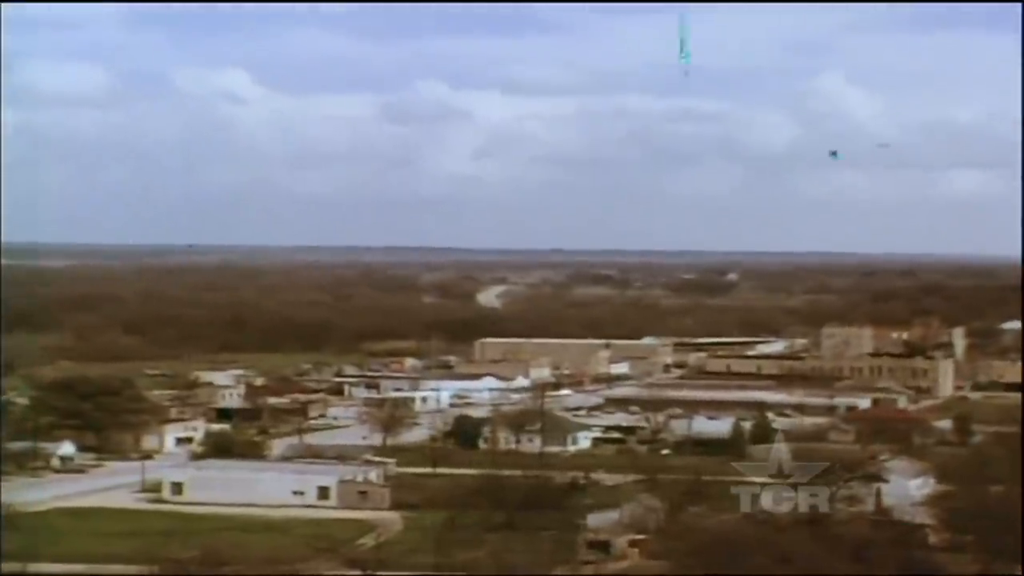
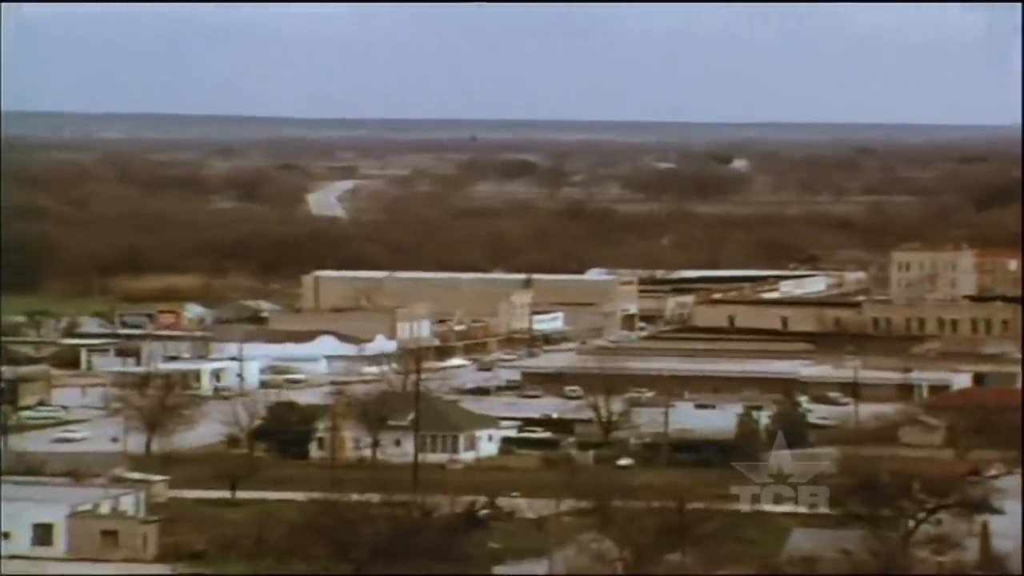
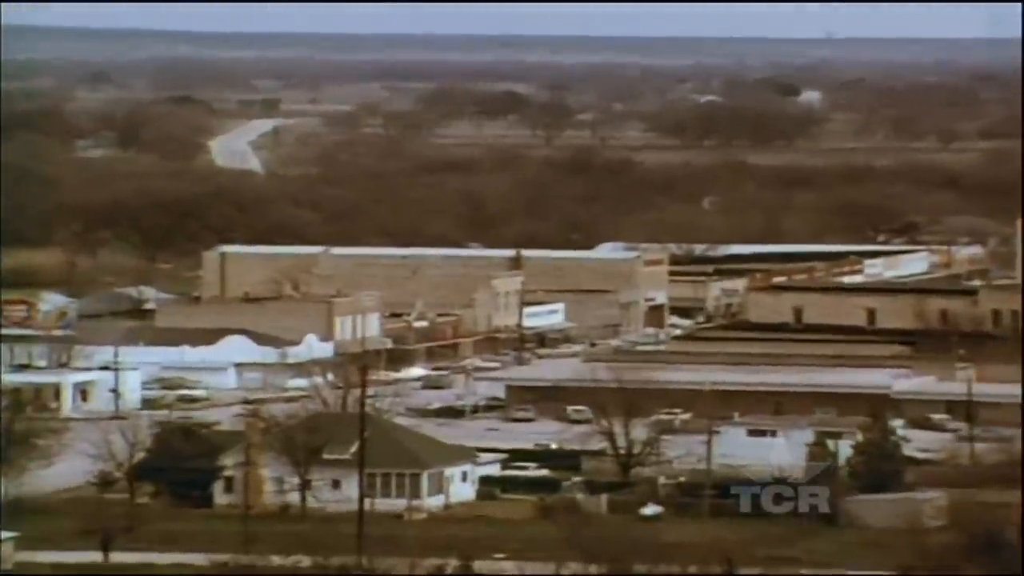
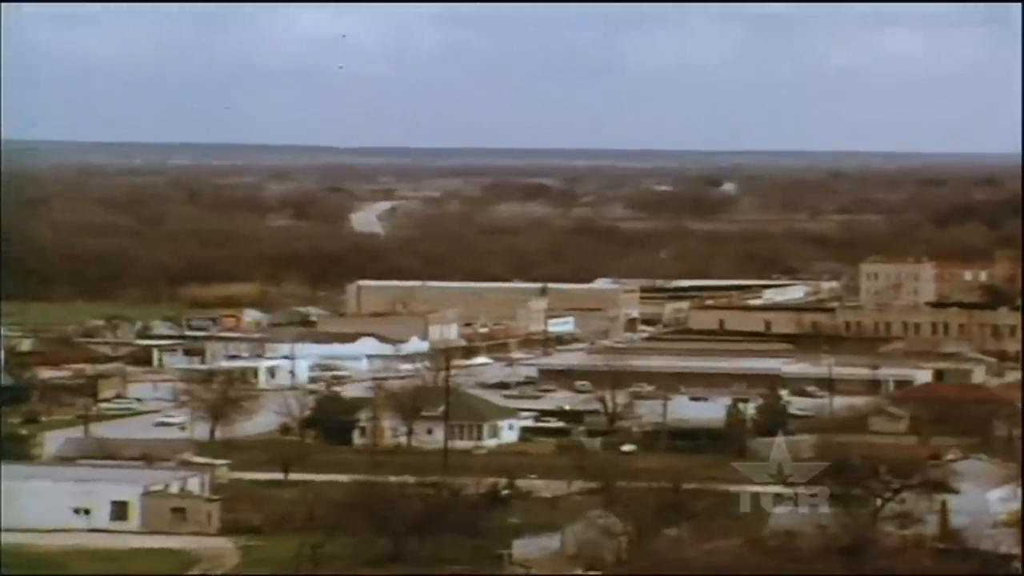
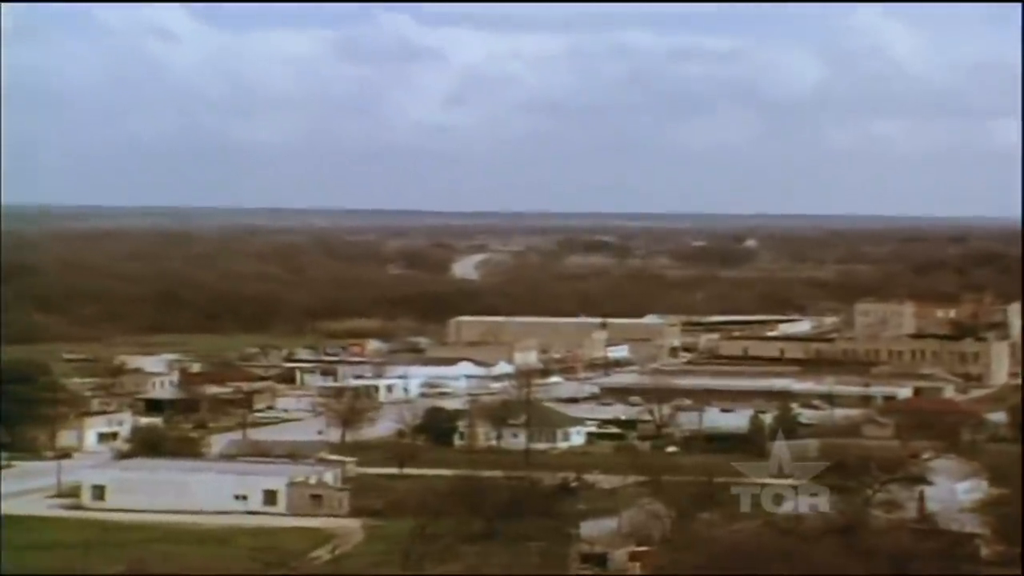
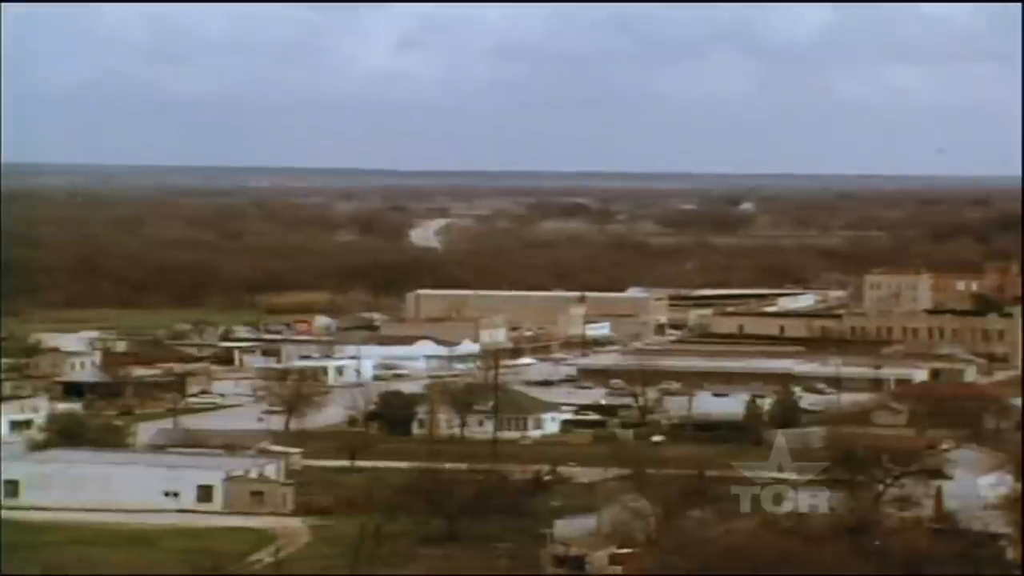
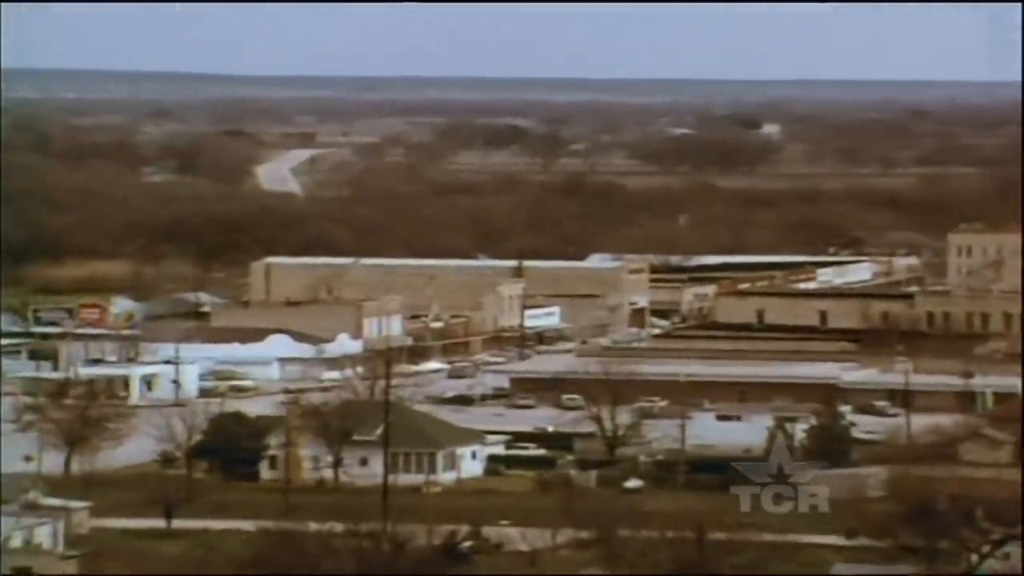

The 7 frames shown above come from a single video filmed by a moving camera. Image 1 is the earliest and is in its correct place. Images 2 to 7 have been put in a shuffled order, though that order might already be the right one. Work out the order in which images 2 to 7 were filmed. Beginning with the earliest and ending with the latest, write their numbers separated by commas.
5, 6, 4, 2, 7, 3
